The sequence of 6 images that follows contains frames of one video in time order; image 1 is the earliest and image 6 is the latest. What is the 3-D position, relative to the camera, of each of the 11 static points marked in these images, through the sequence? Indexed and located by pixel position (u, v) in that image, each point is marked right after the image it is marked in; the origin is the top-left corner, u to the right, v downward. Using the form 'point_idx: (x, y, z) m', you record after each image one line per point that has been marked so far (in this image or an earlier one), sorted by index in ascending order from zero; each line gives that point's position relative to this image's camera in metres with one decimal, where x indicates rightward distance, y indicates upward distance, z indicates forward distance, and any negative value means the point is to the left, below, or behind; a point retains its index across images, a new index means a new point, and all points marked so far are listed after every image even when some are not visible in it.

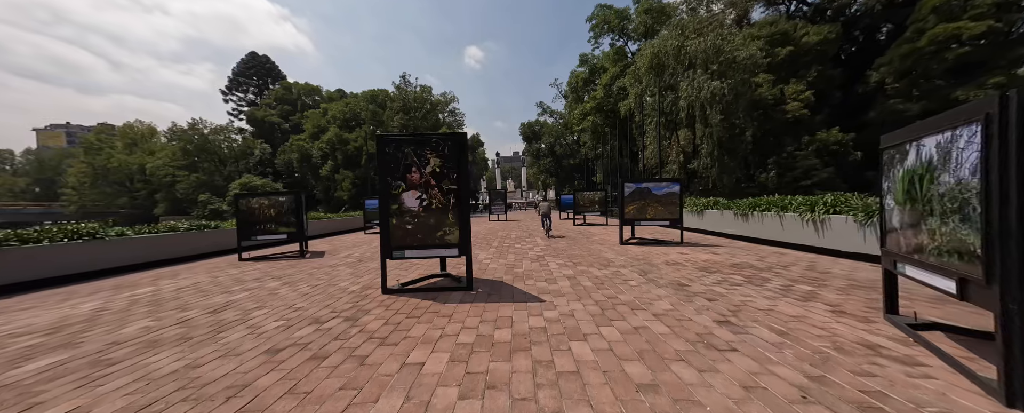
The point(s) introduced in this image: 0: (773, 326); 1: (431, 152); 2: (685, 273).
0: (+3.8, -1.8, +4.2) m
1: (-1.8, +1.2, +6.2) m
2: (+4.5, -1.7, +7.4) m
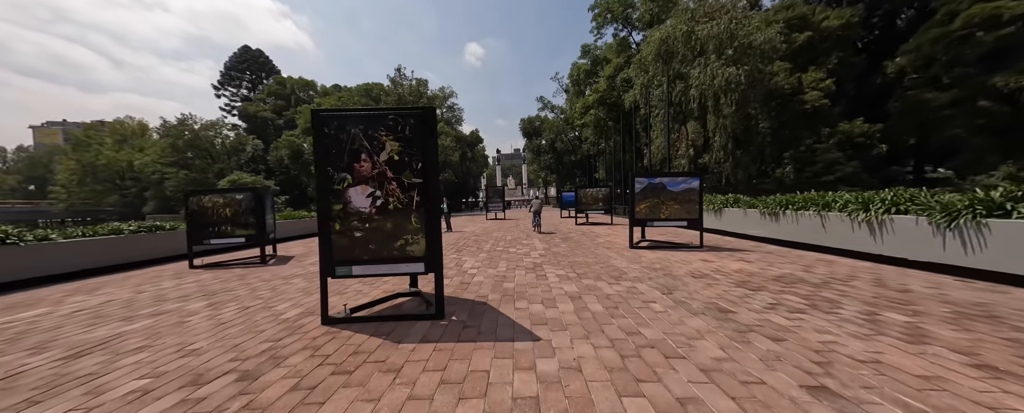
0: (+3.6, -1.8, +2.6) m
1: (-2.0, +1.2, +4.6) m
2: (+4.3, -1.7, +5.8) m
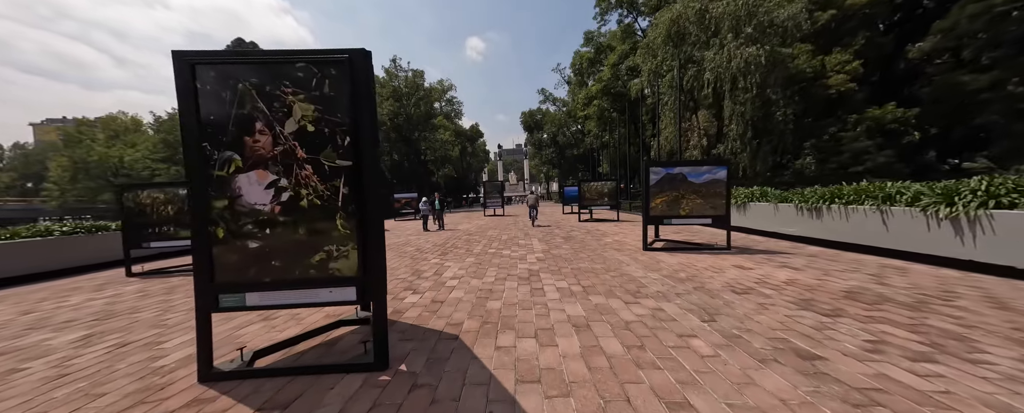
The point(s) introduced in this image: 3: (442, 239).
0: (+3.3, -1.7, +1.0) m
1: (-2.3, +1.2, +3.0) m
2: (+4.0, -1.6, +4.2) m
3: (-3.3, -1.6, +13.4) m
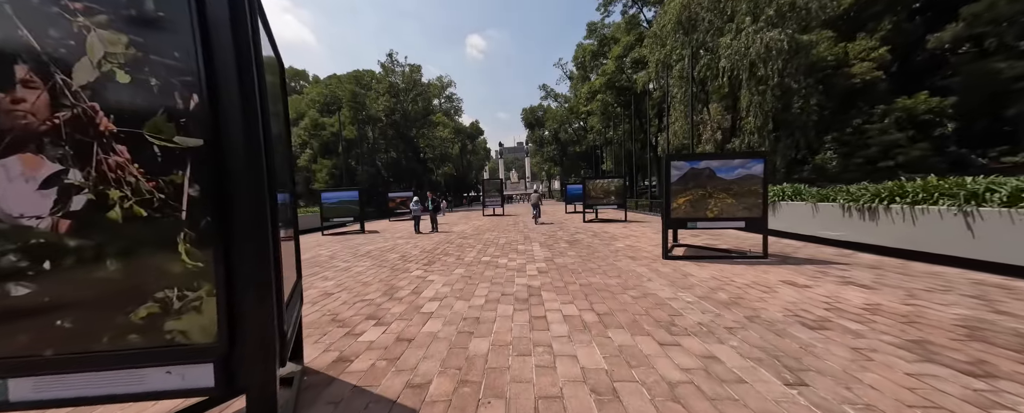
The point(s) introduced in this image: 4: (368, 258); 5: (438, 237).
0: (+3.2, -1.8, -0.4) m
1: (-2.4, +1.2, +1.6) m
2: (+3.9, -1.7, +2.8) m
3: (-3.4, -1.6, +12.1) m
4: (-4.9, -1.7, +9.8) m
5: (-3.6, -1.5, +13.8) m
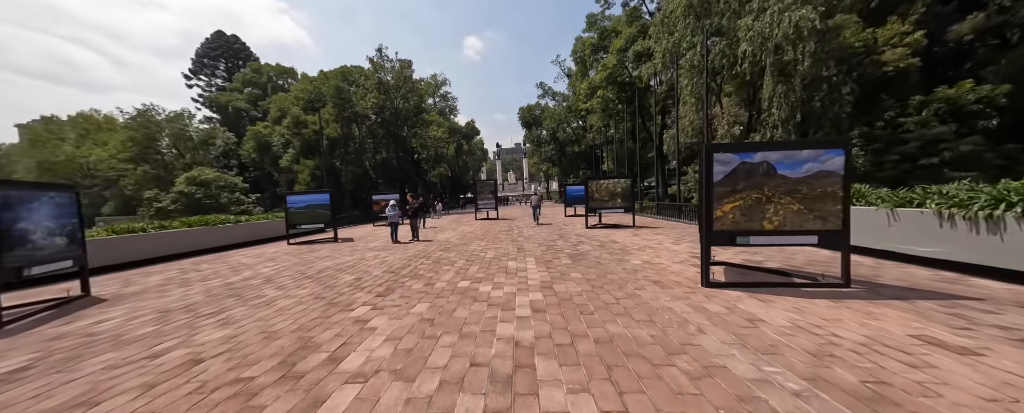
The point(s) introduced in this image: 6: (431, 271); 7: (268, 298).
0: (+2.9, -1.9, -2.5) m
1: (-2.7, +1.0, -0.6) m
2: (+3.6, -1.8, +0.7) m
3: (-3.7, -1.8, +9.9) m
4: (-5.3, -2.0, +7.6) m
5: (-3.9, -1.7, +11.6) m
6: (-2.3, -1.8, +8.2) m
7: (-5.4, -2.0, +6.3) m
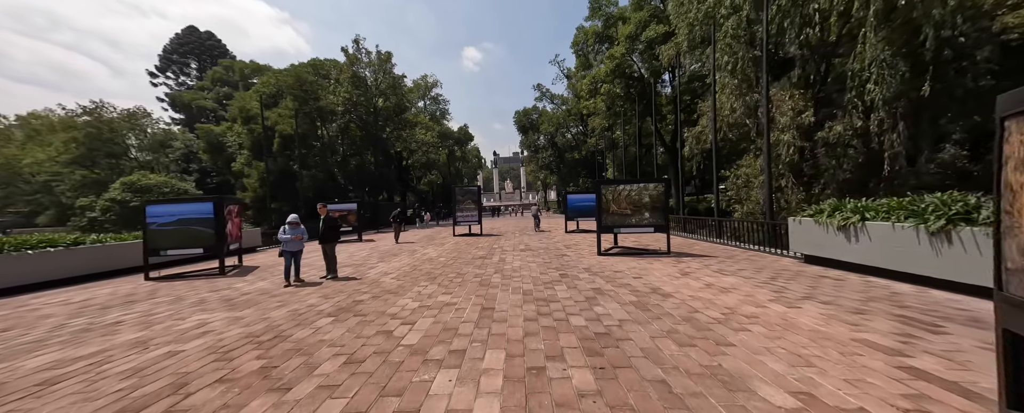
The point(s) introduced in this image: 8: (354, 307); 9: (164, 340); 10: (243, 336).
0: (+2.2, -2.0, -7.8) m
1: (-3.4, +0.9, -5.8) m
2: (+2.8, -2.0, -4.6) m
3: (-4.5, -2.2, +4.5) m
4: (-6.1, -2.3, +2.3) m
5: (-4.8, -2.2, +6.2) m
6: (-3.2, -2.2, +2.8) m
7: (-6.2, -2.3, +0.9) m
8: (-3.4, -2.2, +6.3) m
9: (-5.9, -2.3, +5.0) m
10: (-4.6, -2.2, +5.0) m
